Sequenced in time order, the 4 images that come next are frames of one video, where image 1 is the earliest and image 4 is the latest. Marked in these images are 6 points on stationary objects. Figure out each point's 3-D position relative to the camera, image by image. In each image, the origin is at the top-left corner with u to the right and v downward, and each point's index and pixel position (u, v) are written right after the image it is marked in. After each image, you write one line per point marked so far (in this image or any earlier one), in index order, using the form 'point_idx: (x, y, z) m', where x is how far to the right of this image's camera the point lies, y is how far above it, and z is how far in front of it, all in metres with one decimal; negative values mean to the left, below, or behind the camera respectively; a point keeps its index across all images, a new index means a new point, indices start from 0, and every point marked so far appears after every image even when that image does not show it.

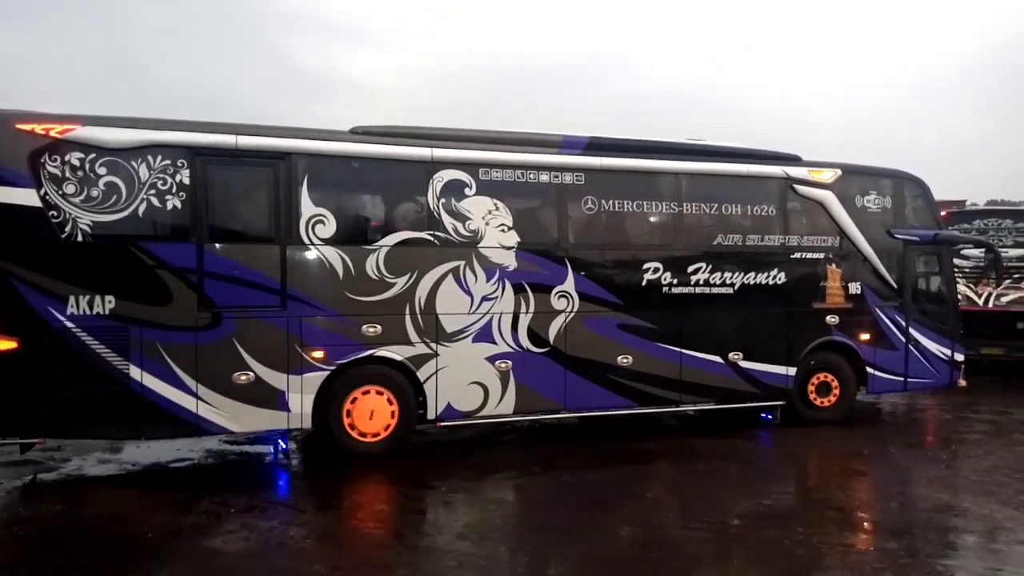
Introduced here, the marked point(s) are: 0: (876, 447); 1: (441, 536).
0: (+4.2, -1.8, +8.3) m
1: (-0.6, -1.9, +5.6) m
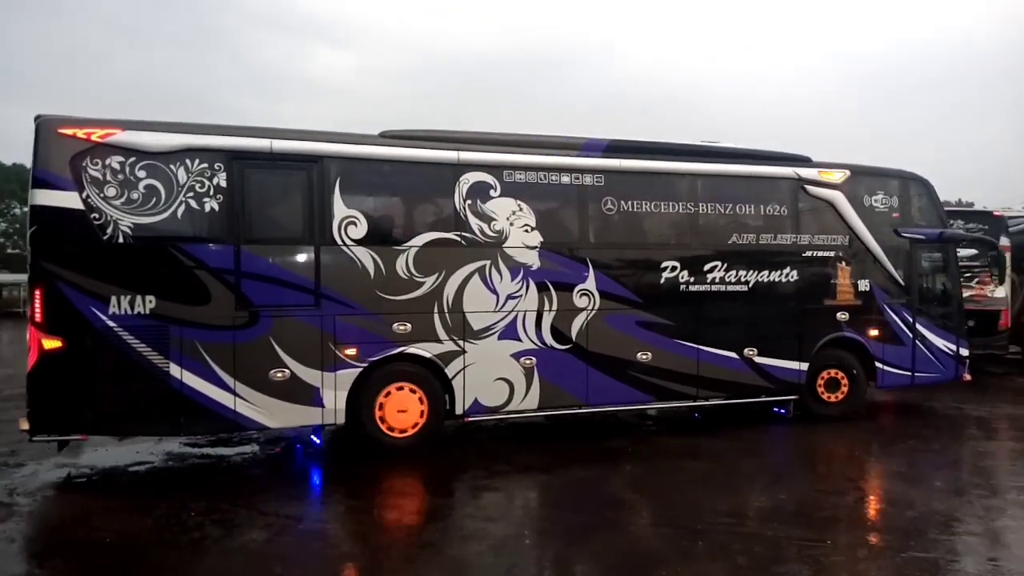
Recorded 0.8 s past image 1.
0: (+4.5, -1.8, +8.5) m
1: (-0.3, -1.9, +5.8) m
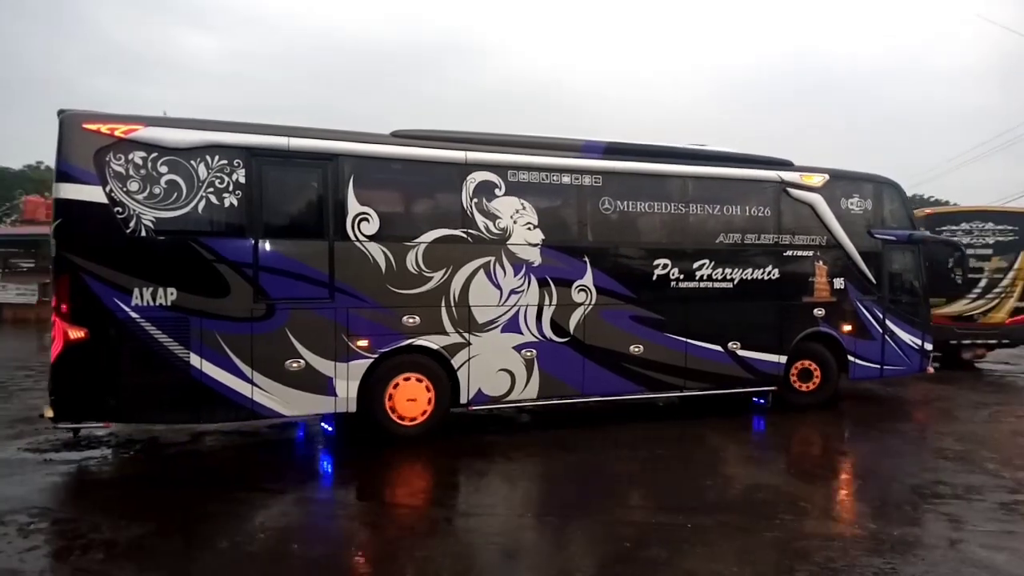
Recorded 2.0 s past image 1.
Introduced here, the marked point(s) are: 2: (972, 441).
0: (+4.4, -1.8, +9.1) m
1: (-0.2, -1.9, +6.1) m
2: (+5.4, -1.8, +8.4) m
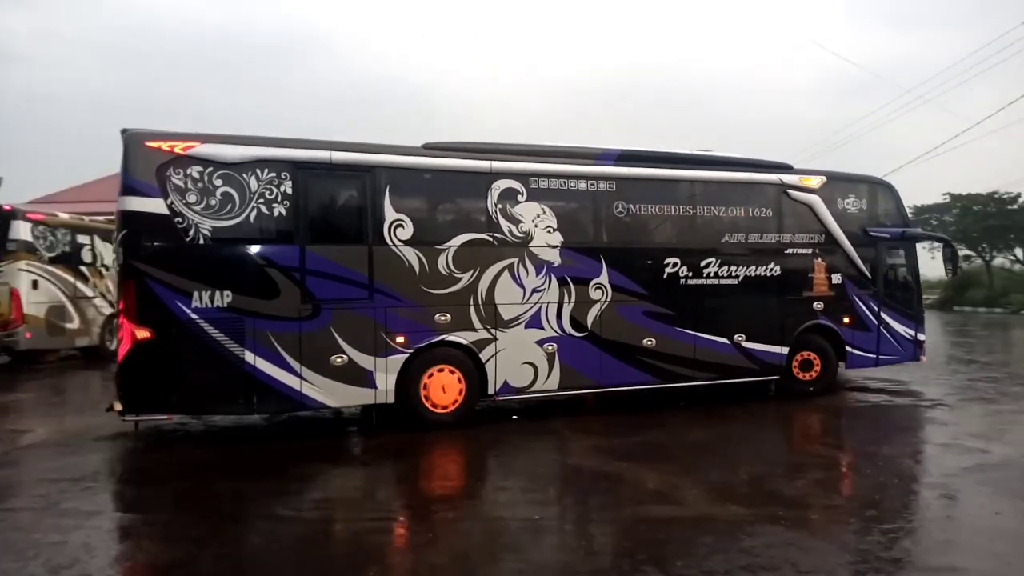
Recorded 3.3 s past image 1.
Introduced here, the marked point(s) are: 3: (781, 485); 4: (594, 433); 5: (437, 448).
0: (+4.7, -1.7, +9.8) m
1: (+0.1, -1.9, +6.7) m
2: (+5.7, -1.7, +9.0) m
3: (+2.5, -1.9, +6.5) m
4: (+1.0, -1.8, +8.7) m
5: (-0.8, -1.8, +7.7) m
